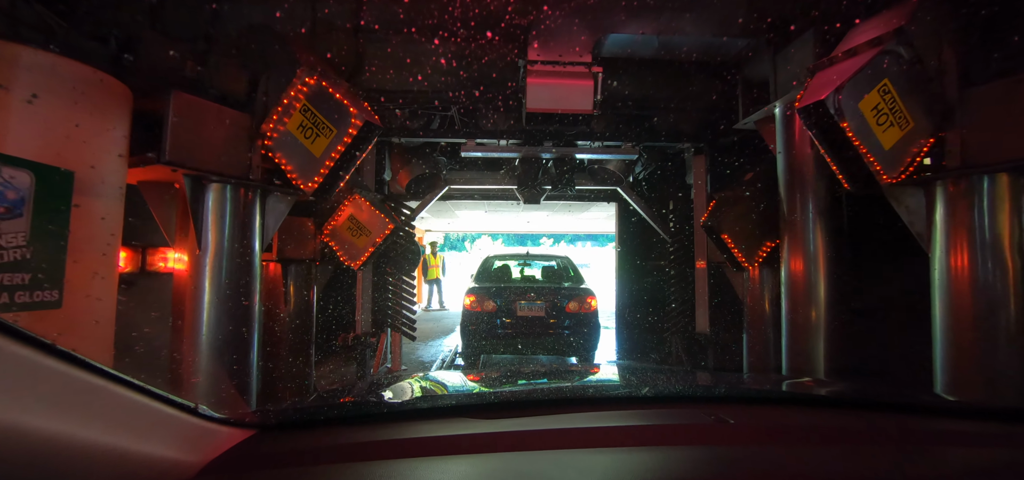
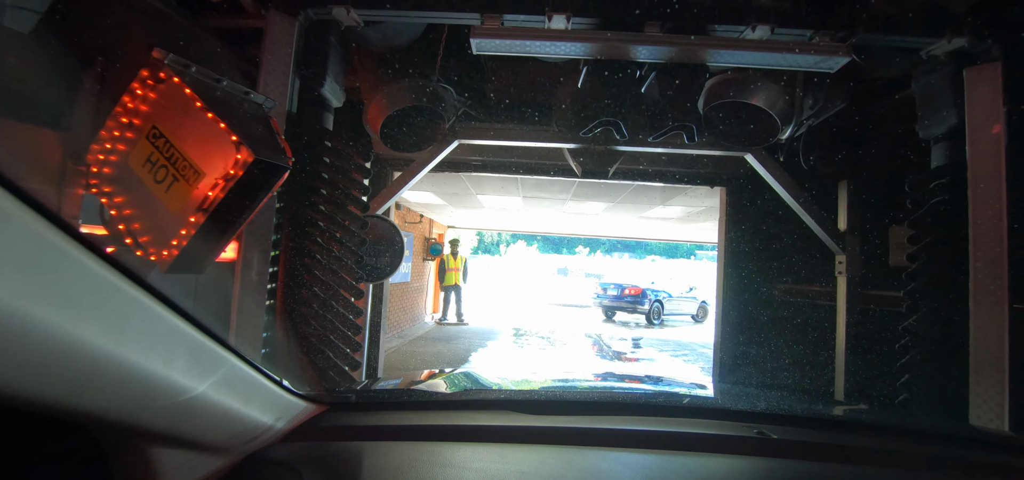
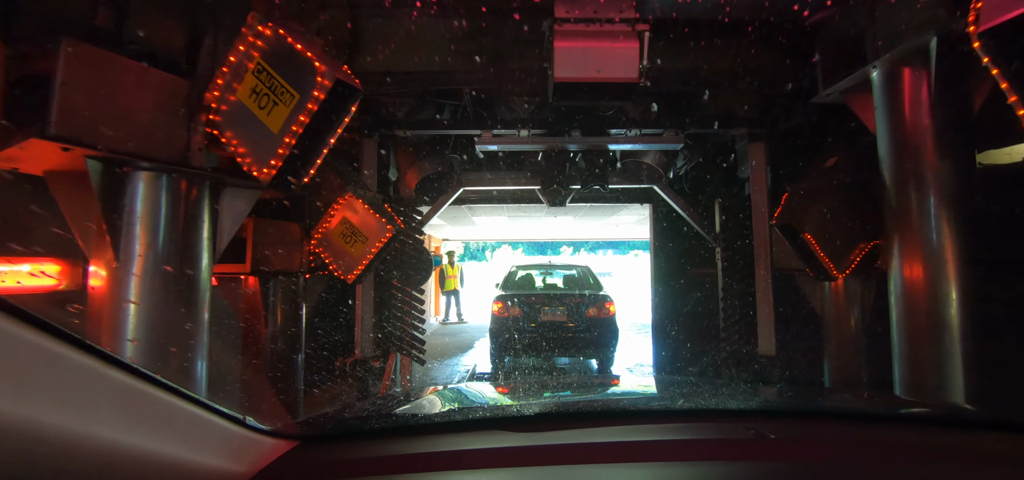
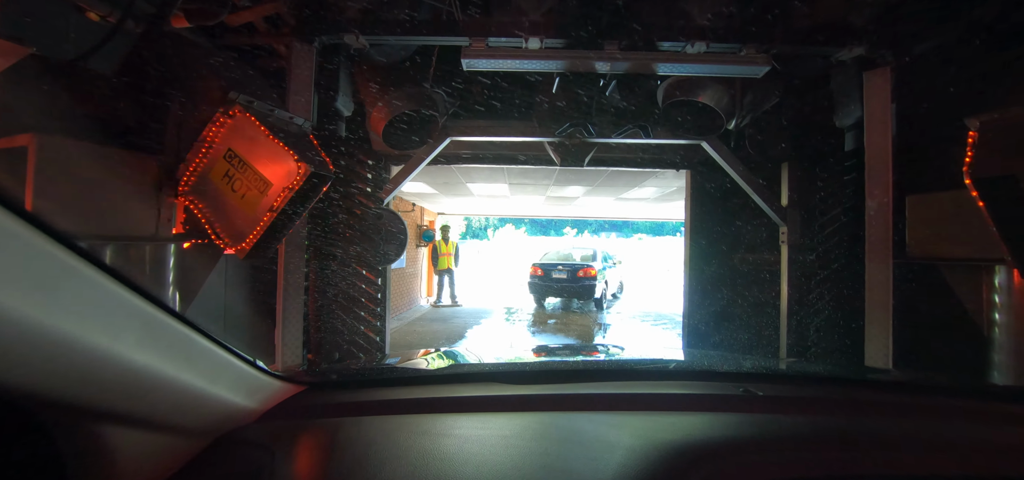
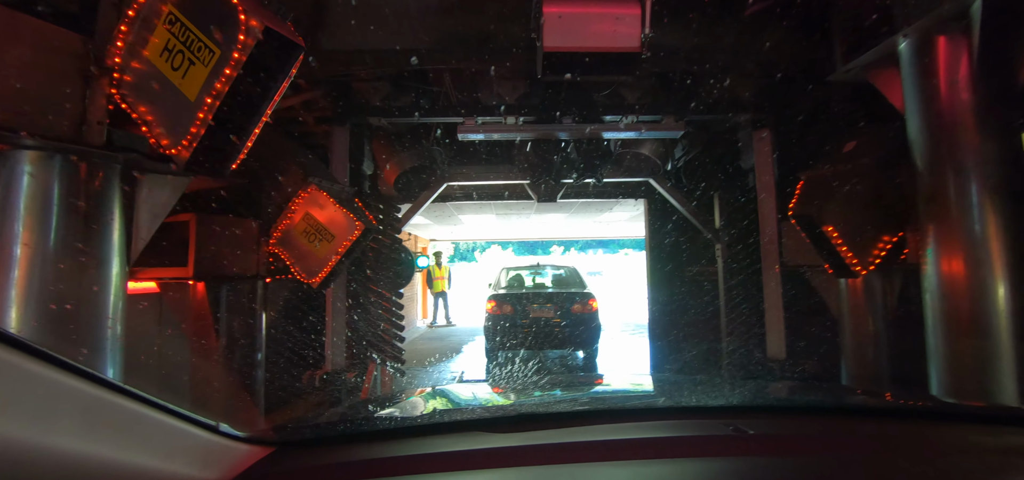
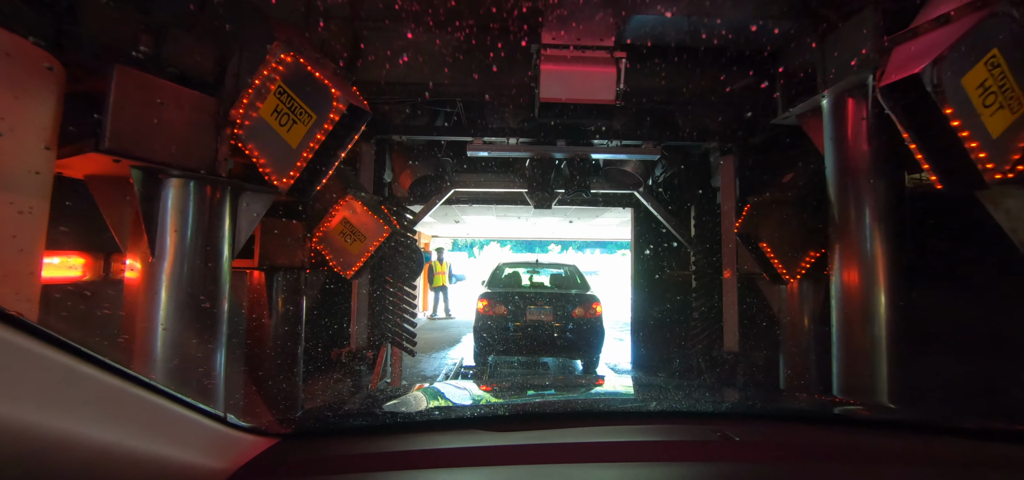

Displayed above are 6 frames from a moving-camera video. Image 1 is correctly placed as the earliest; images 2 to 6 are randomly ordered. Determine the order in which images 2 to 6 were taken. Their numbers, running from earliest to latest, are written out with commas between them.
6, 3, 5, 4, 2
